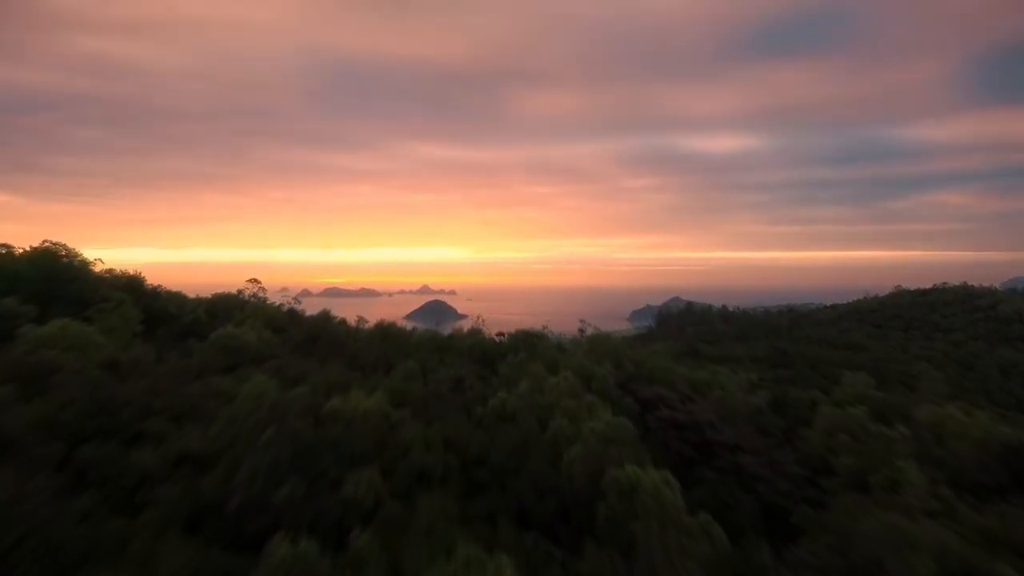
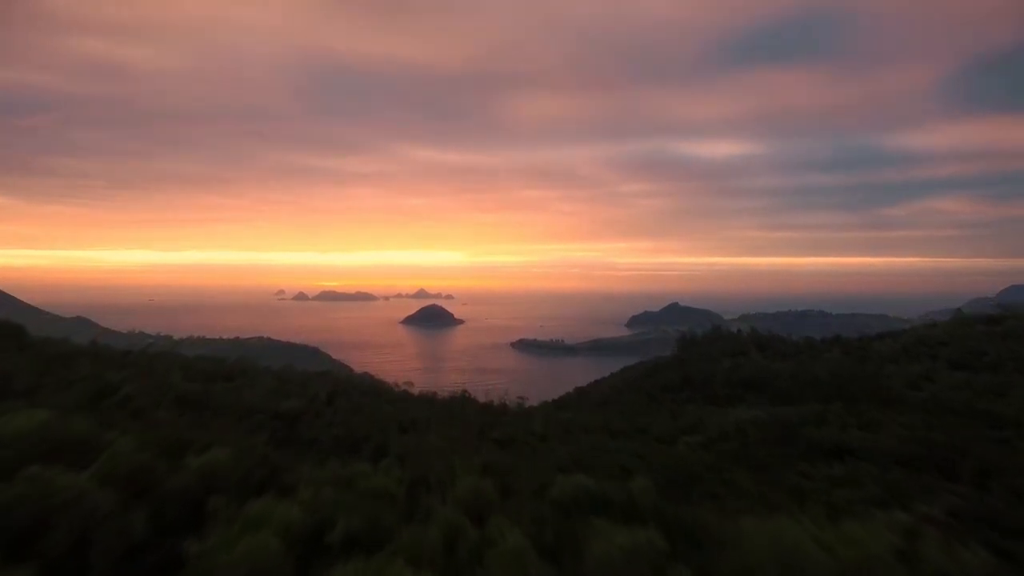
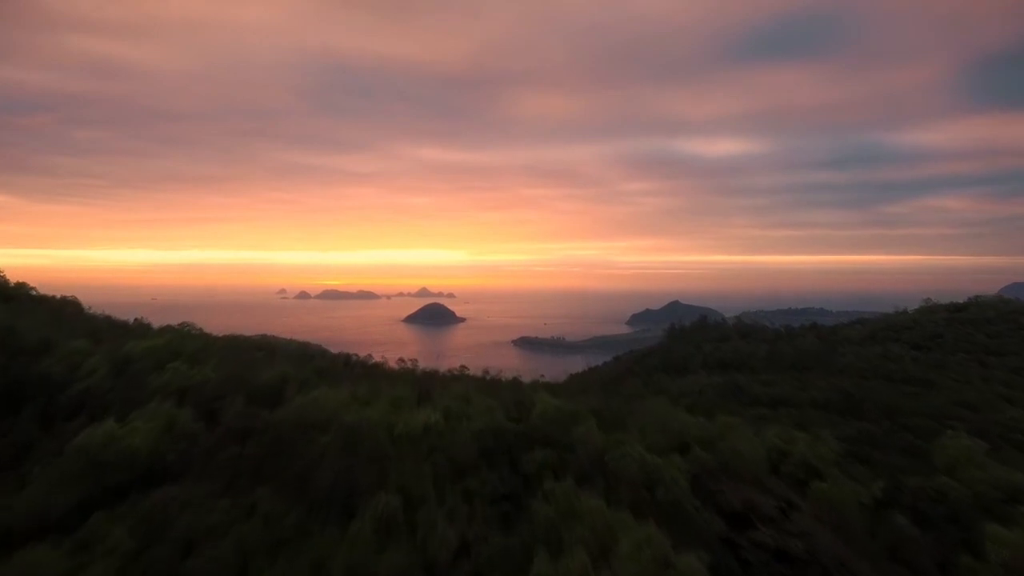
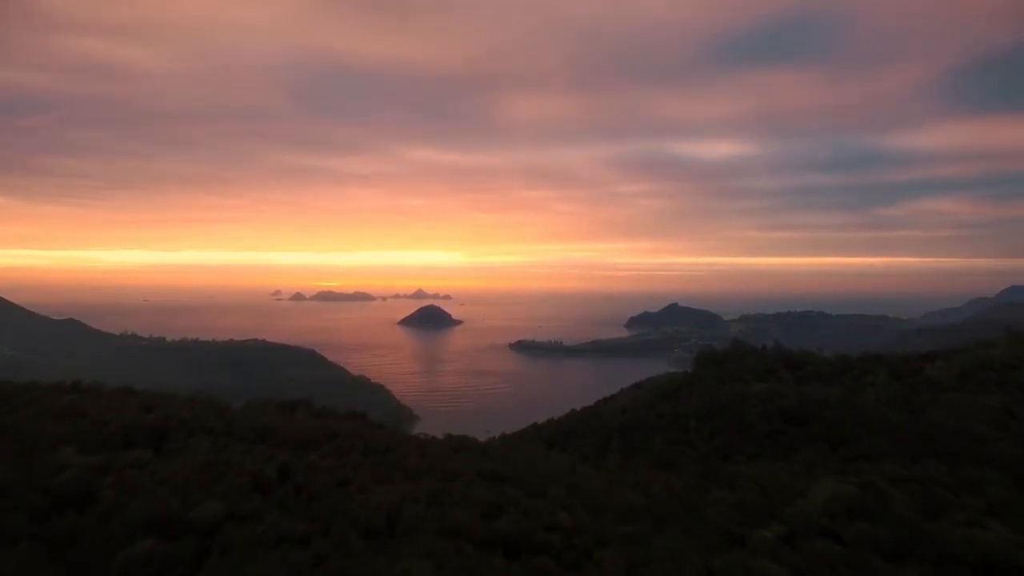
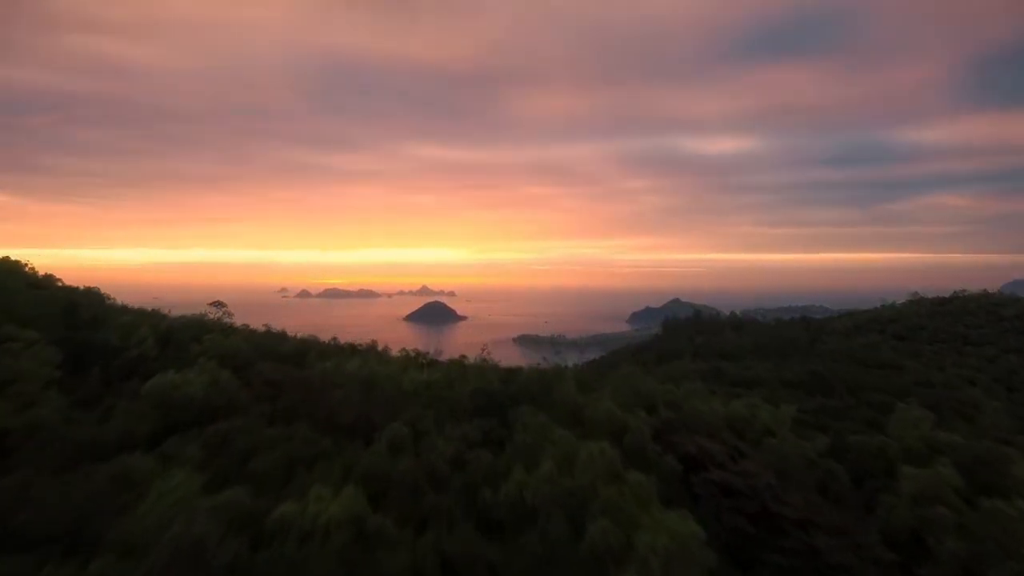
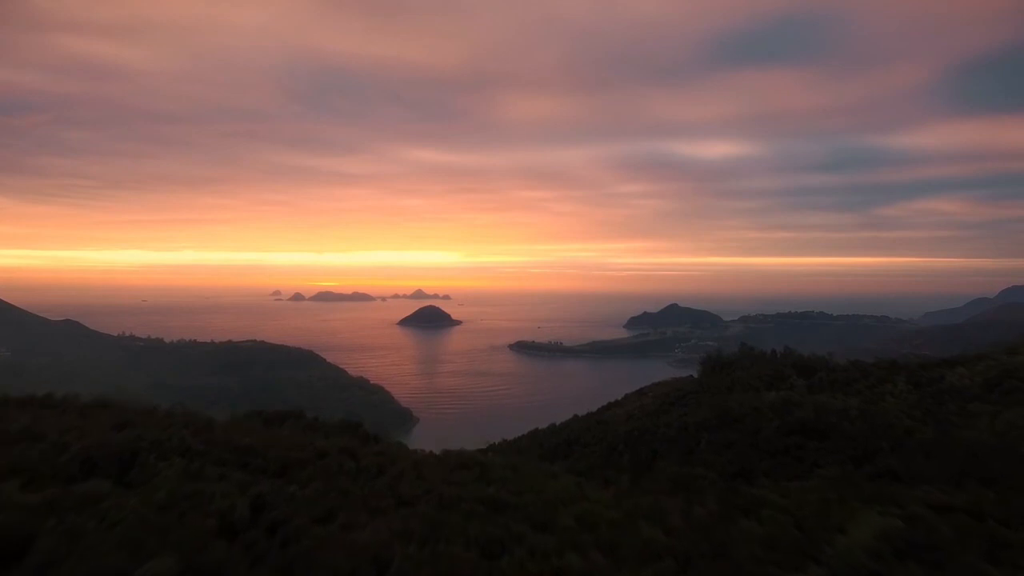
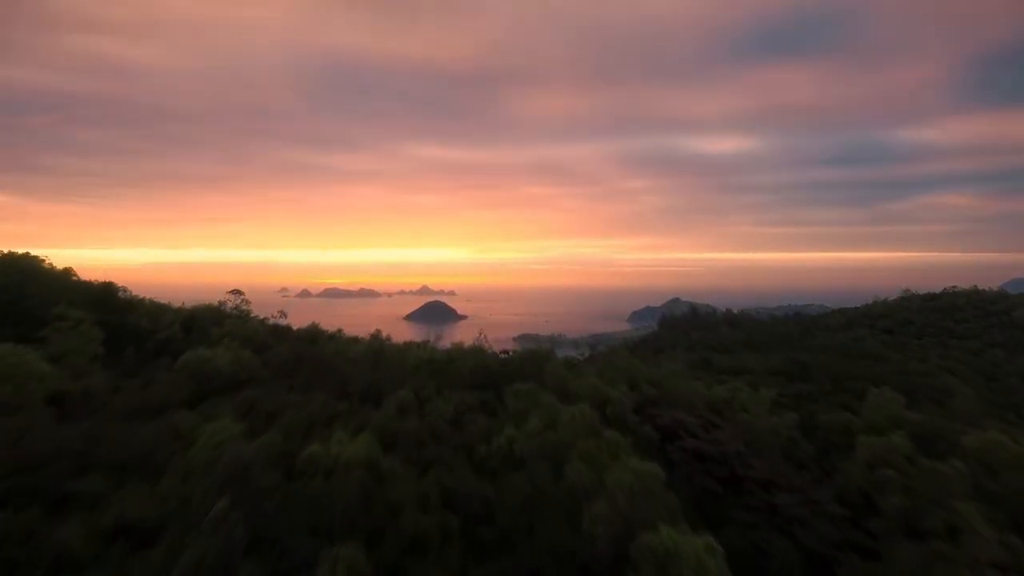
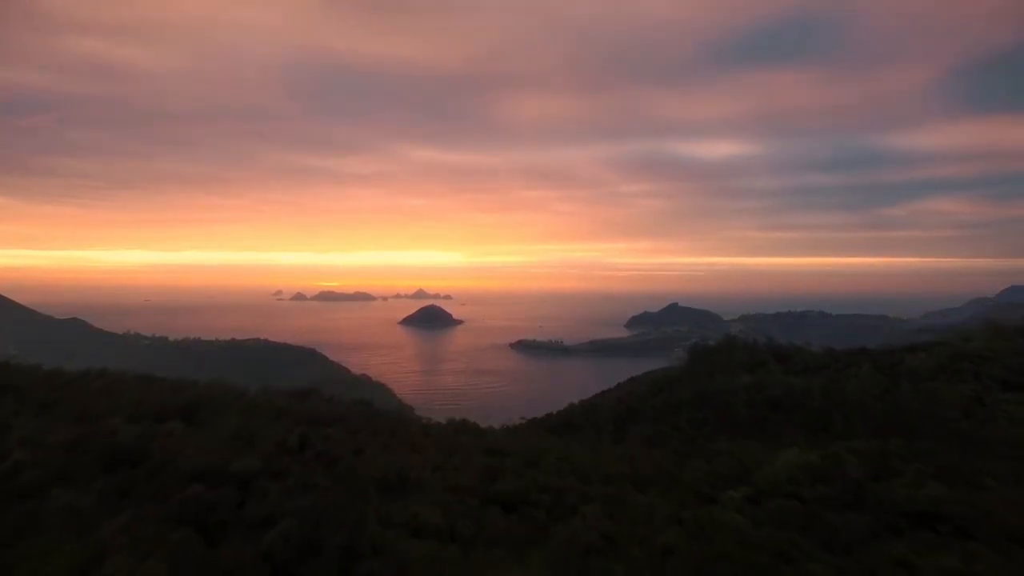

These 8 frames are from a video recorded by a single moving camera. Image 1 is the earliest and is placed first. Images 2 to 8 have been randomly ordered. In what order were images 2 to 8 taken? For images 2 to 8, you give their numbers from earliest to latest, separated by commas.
7, 5, 3, 2, 8, 4, 6
